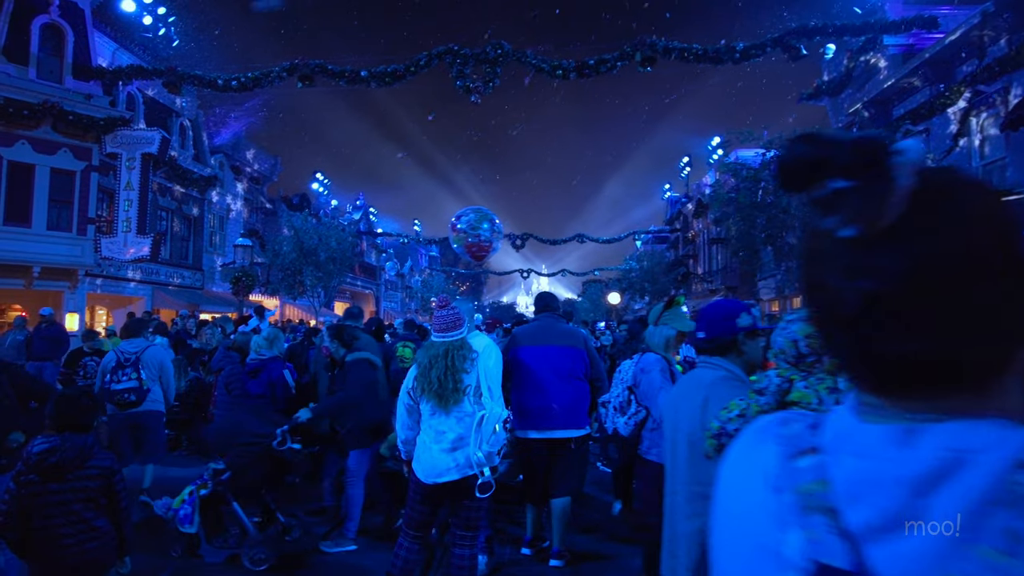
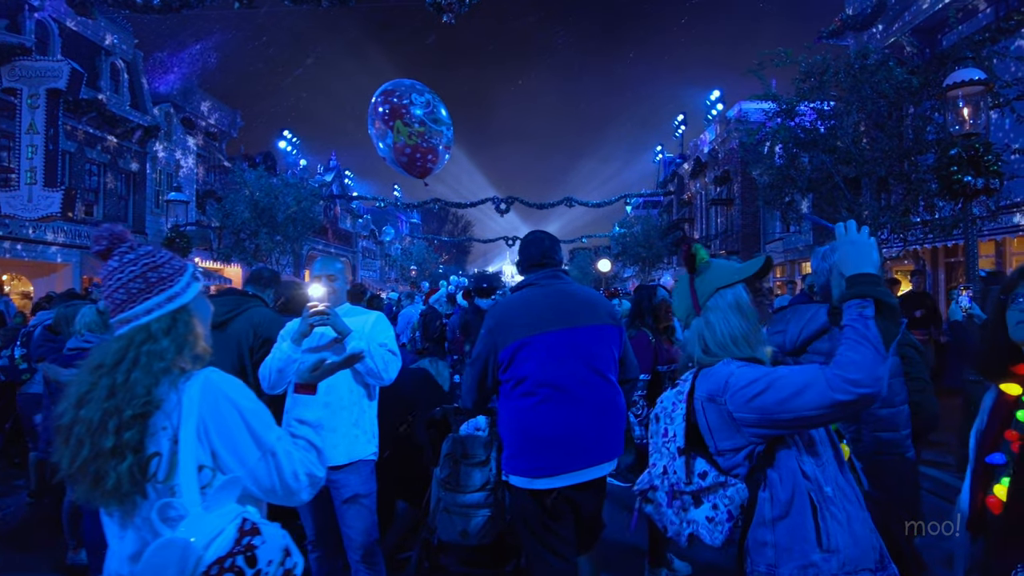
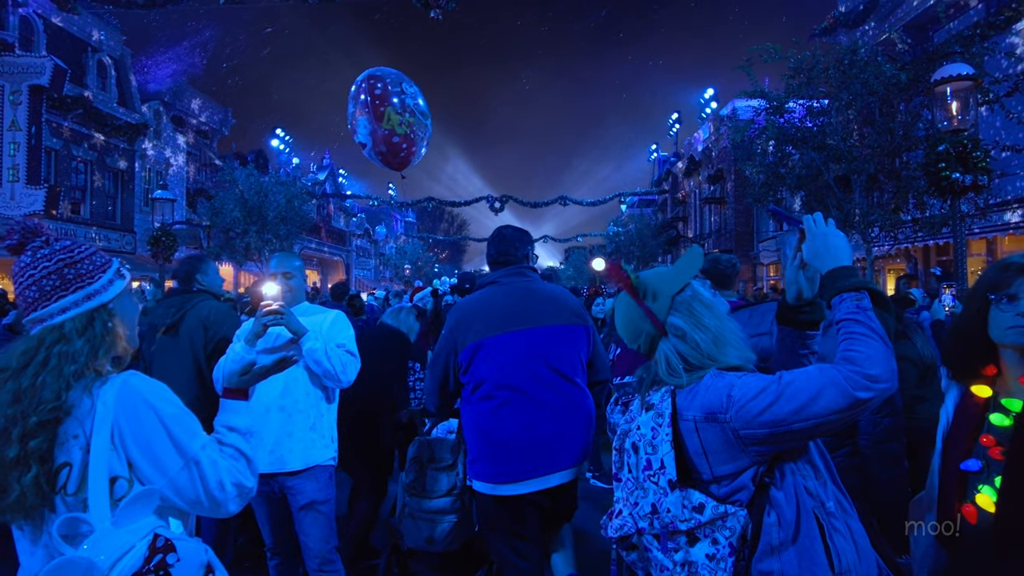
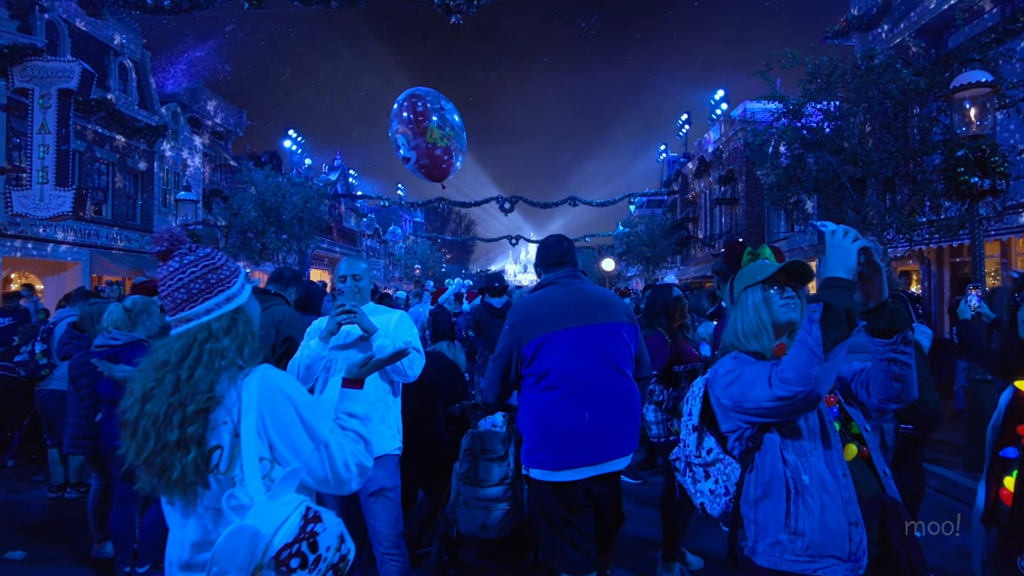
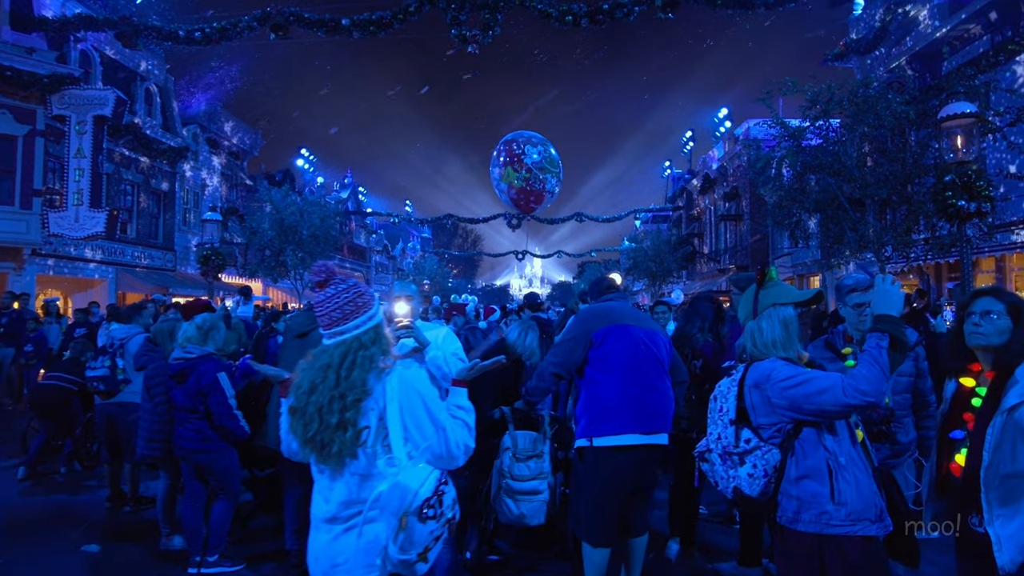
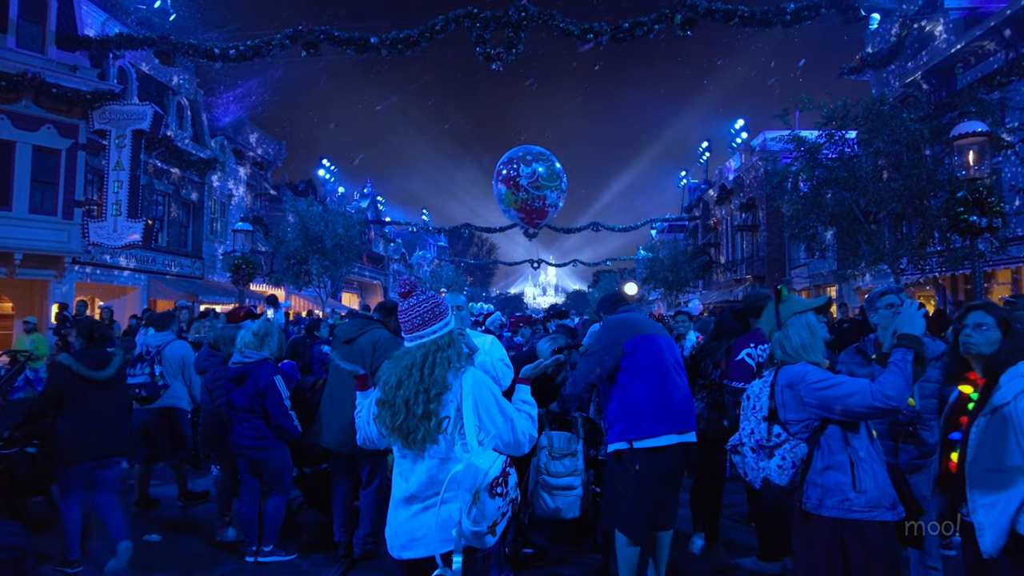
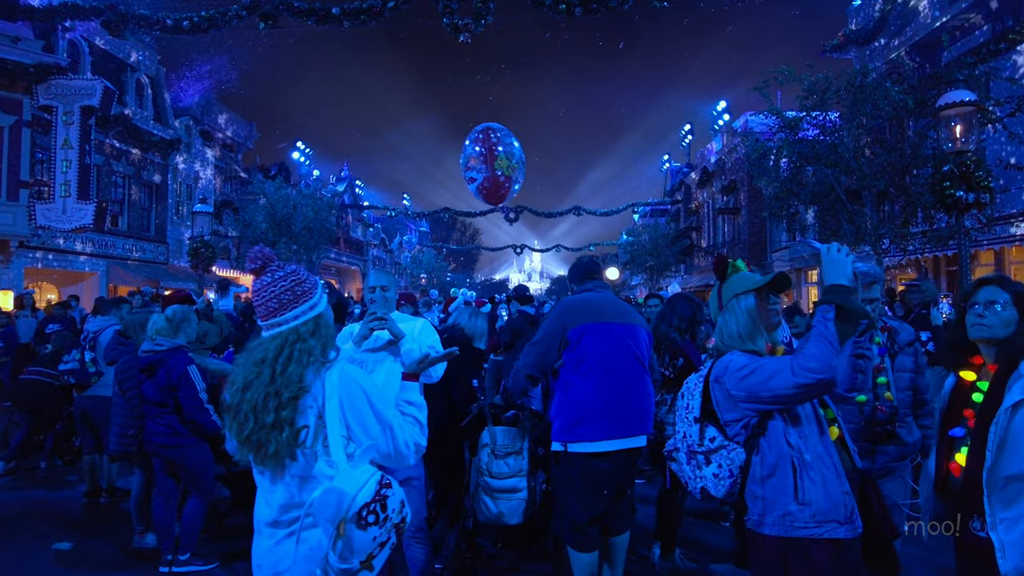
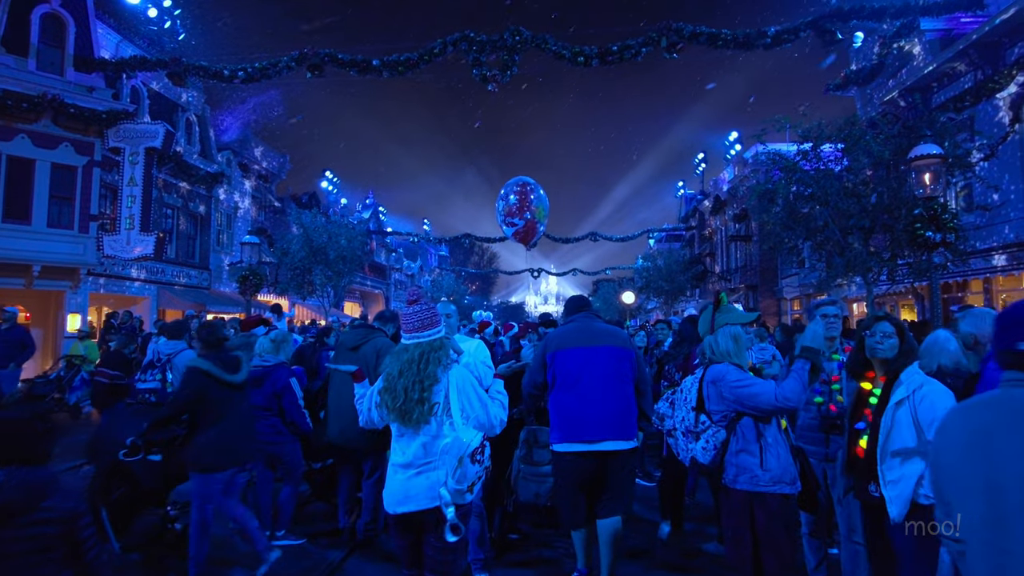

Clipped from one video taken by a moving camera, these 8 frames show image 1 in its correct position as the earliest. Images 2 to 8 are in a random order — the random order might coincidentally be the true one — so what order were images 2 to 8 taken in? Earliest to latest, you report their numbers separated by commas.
8, 6, 5, 7, 4, 2, 3
